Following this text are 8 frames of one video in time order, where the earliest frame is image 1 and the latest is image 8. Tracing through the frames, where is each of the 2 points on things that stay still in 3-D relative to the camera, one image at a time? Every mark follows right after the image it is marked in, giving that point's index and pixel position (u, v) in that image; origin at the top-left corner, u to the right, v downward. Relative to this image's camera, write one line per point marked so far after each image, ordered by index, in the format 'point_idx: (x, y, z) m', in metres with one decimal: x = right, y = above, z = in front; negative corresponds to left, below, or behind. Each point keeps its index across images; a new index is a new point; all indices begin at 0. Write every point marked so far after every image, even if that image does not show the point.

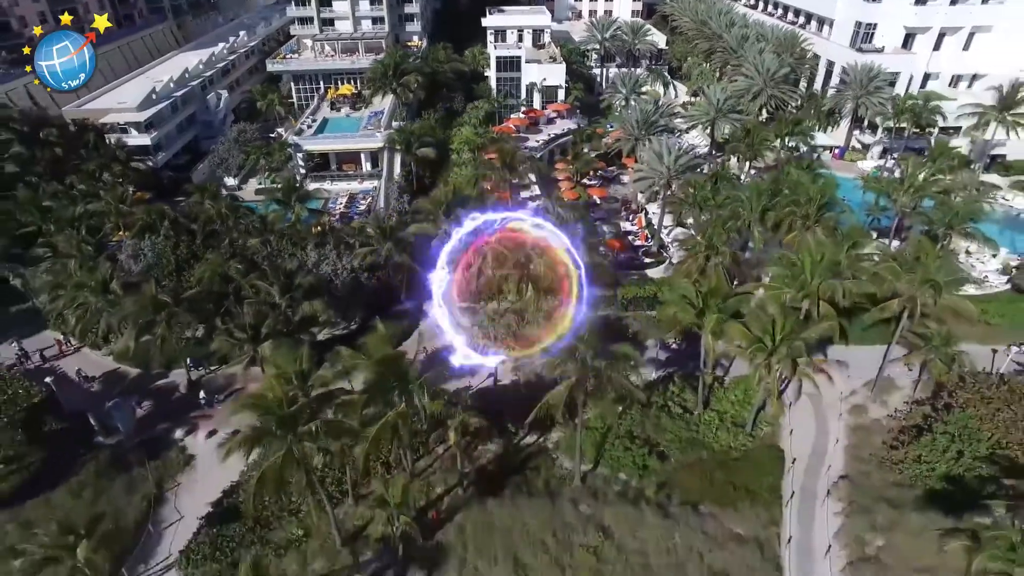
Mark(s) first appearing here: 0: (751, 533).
0: (+7.2, -7.3, +18.9) m
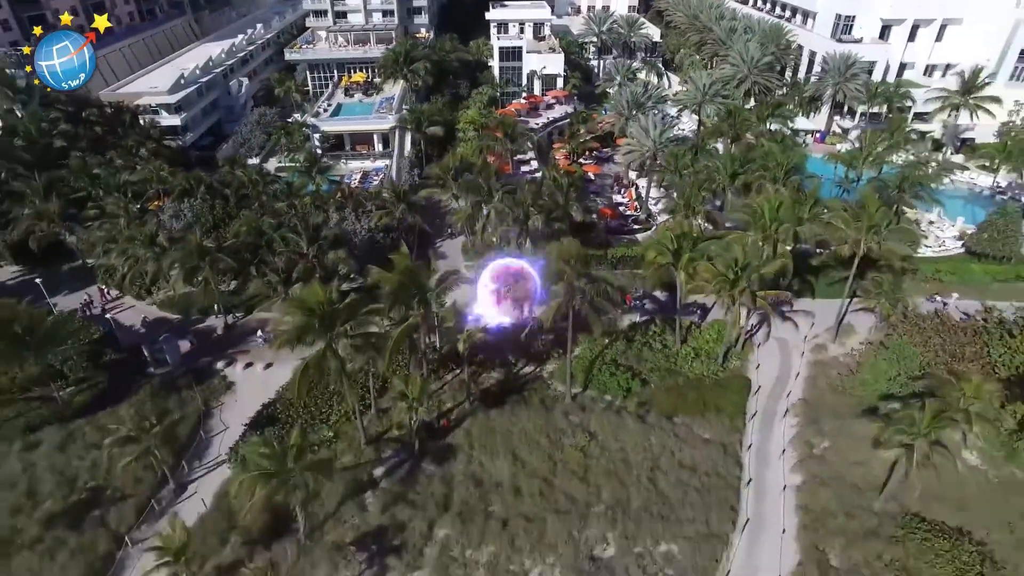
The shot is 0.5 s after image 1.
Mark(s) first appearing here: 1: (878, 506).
0: (+7.1, -5.2, +22.1) m
1: (+11.2, -6.5, +19.4) m
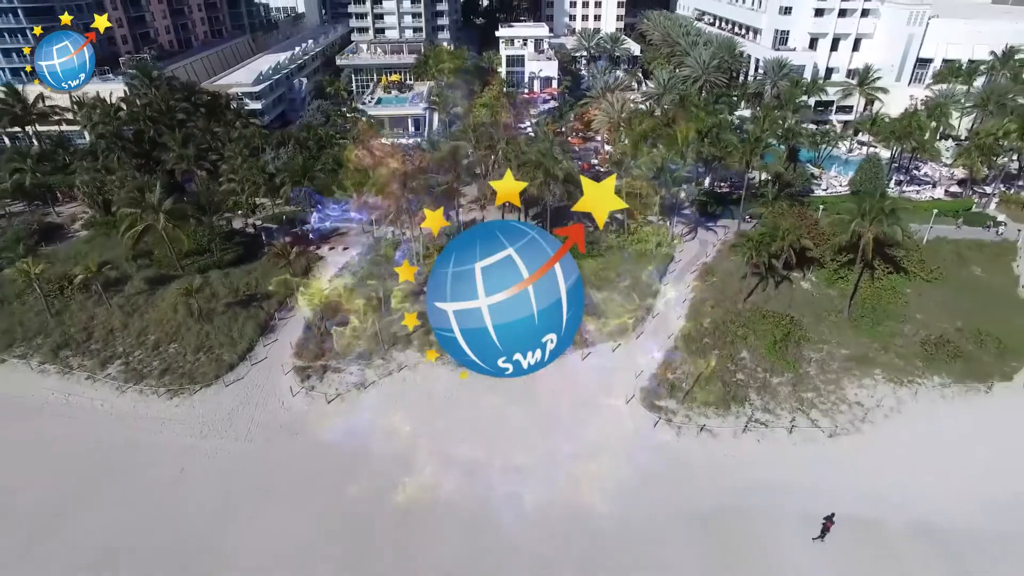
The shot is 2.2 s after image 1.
0: (+7.1, +0.5, +34.0) m
1: (+11.1, -0.6, +31.3) m
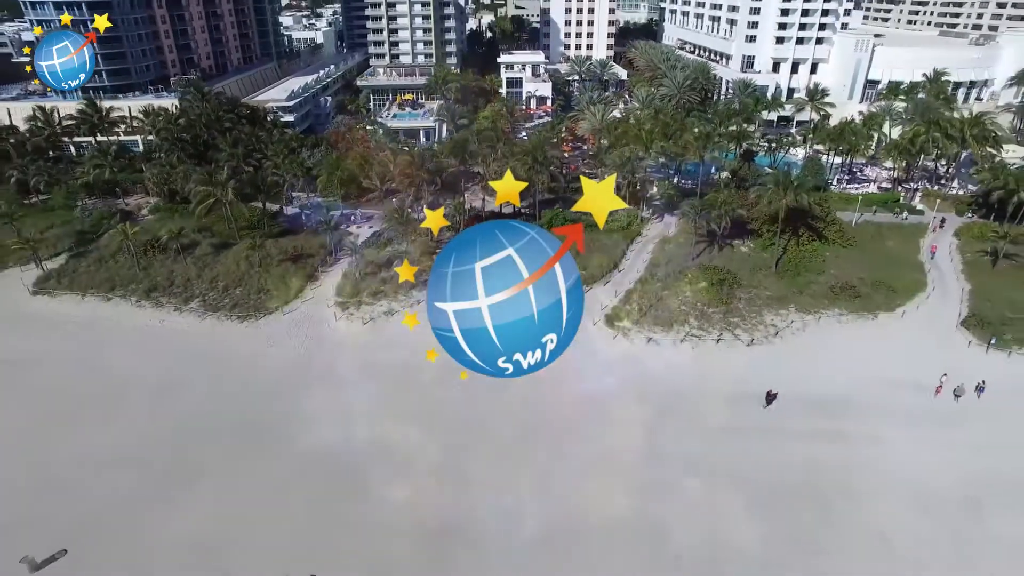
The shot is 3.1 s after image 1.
0: (+6.8, +2.8, +41.9) m
1: (+10.8, +1.7, +39.1) m
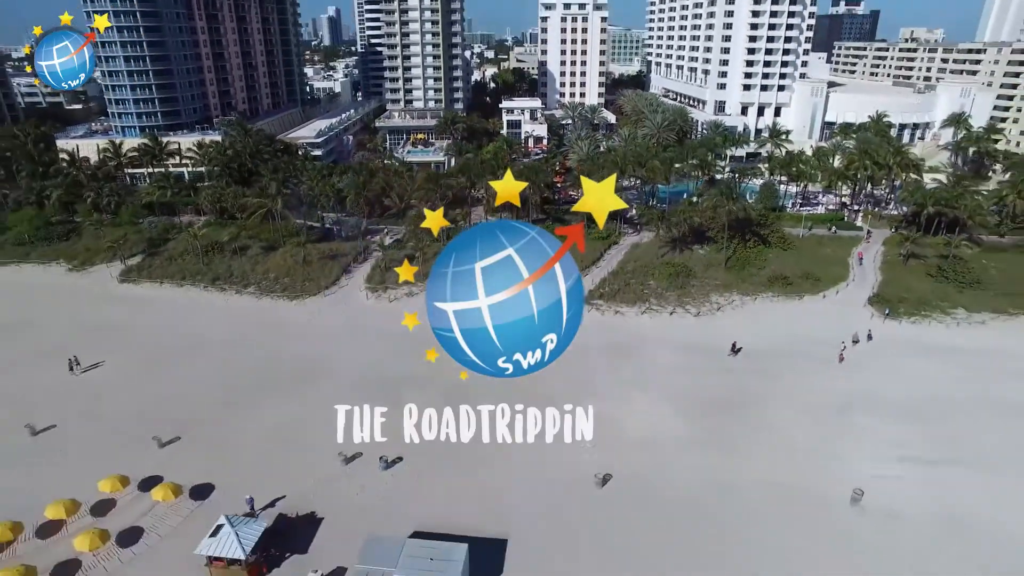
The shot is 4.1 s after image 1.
0: (+6.6, +3.0, +50.4) m
1: (+10.6, +2.2, +47.5) m
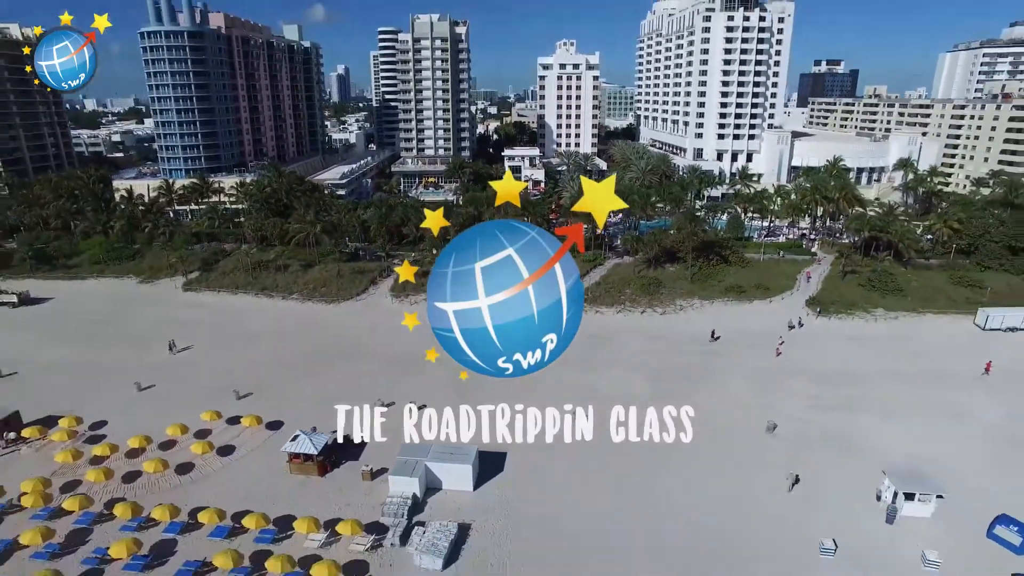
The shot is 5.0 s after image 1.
0: (+6.6, +1.8, +59.3) m
1: (+10.6, +1.2, +56.3) m
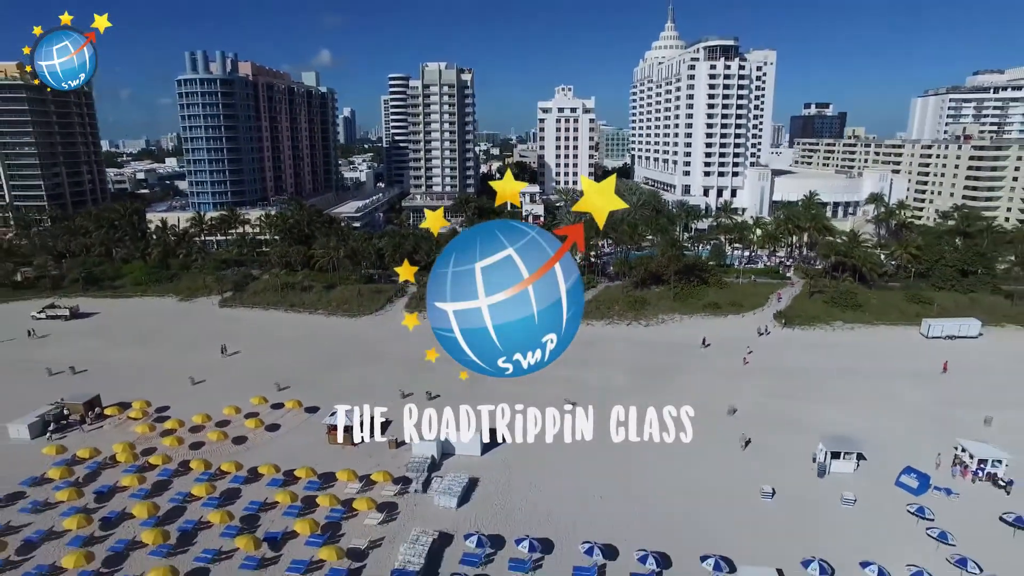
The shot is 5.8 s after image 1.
0: (+6.8, -0.1, +65.7) m
1: (+10.7, -0.6, +62.7) m
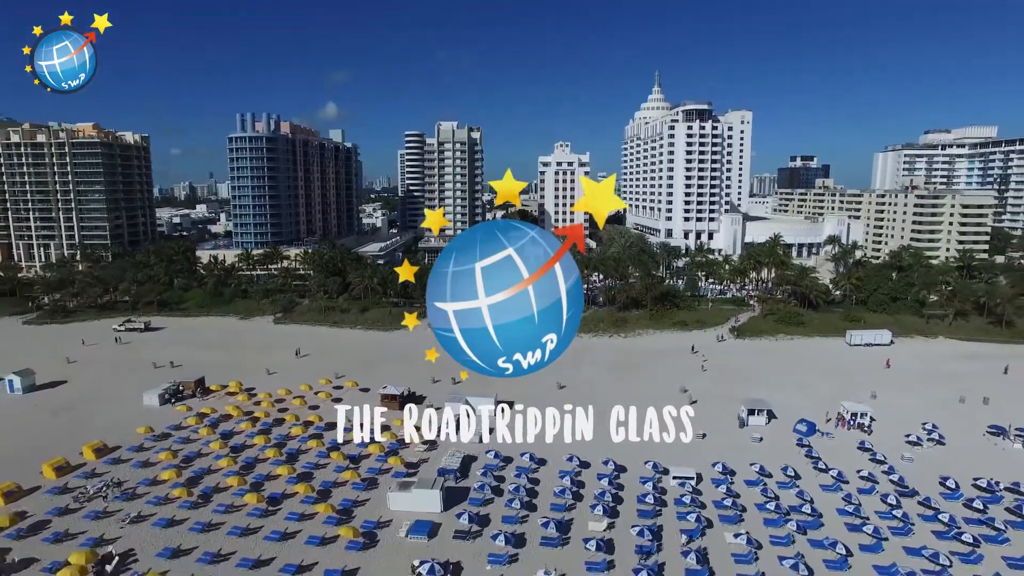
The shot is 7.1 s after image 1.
0: (+7.3, -3.0, +78.2) m
1: (+11.2, -3.2, +75.1) m
